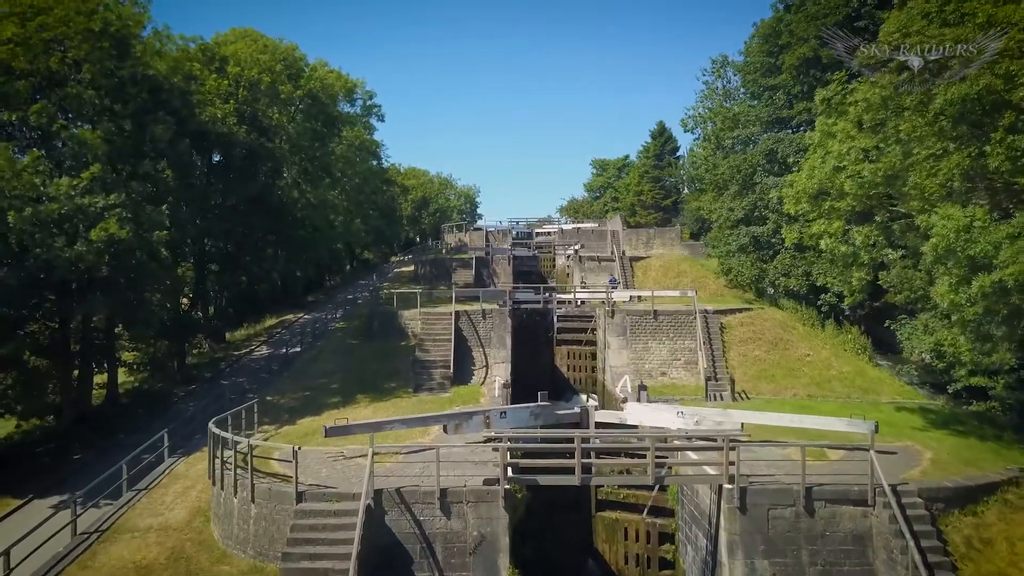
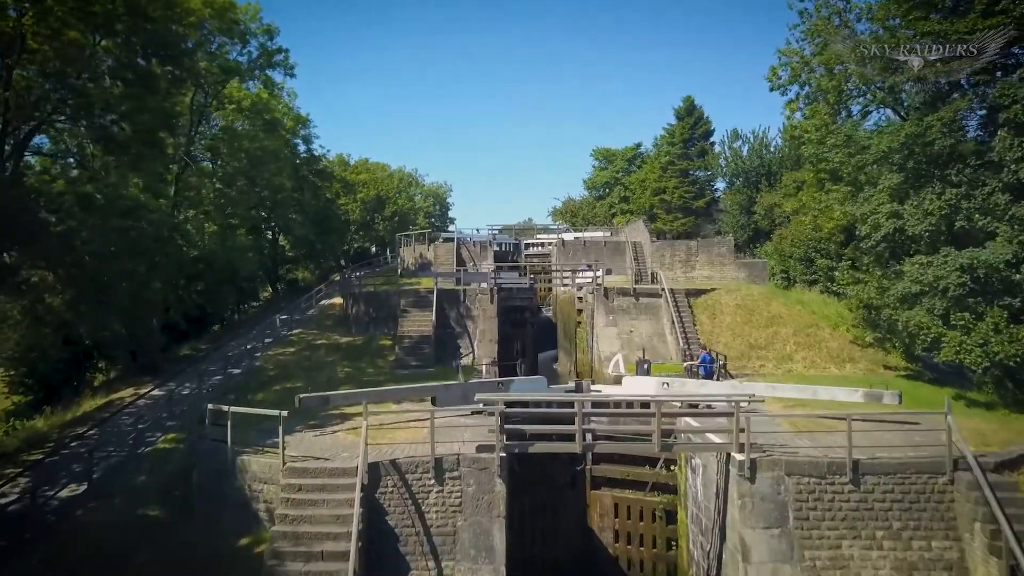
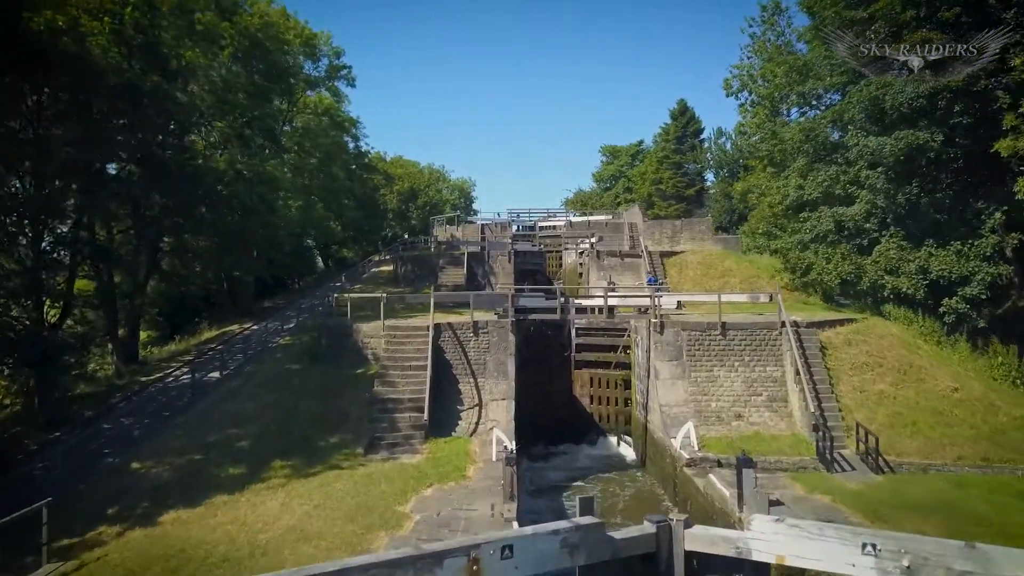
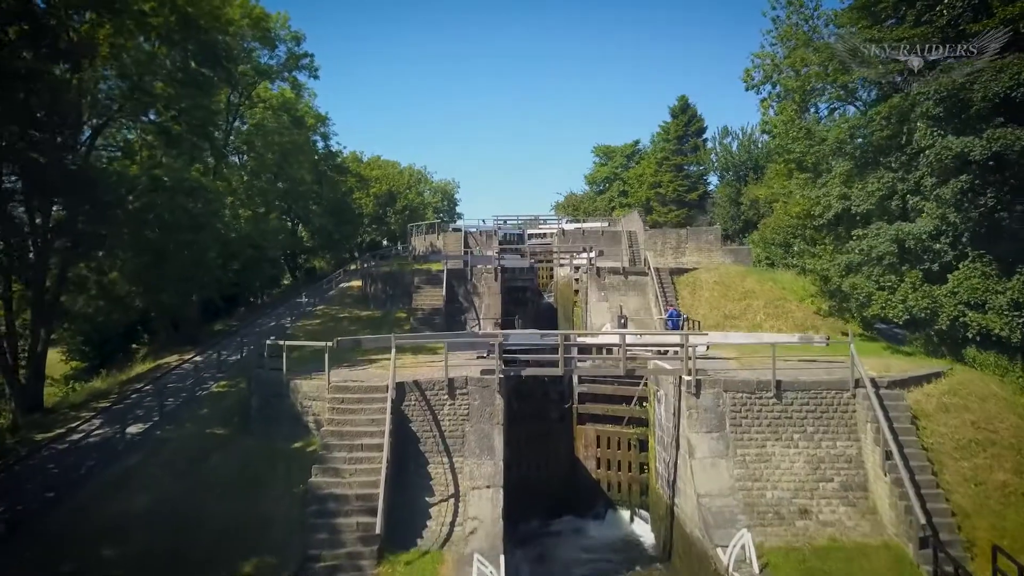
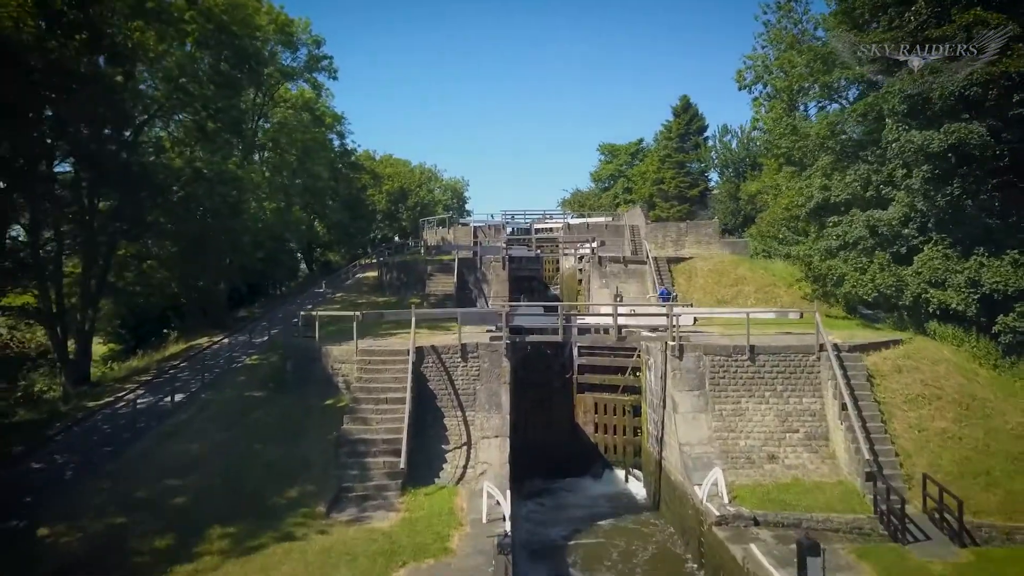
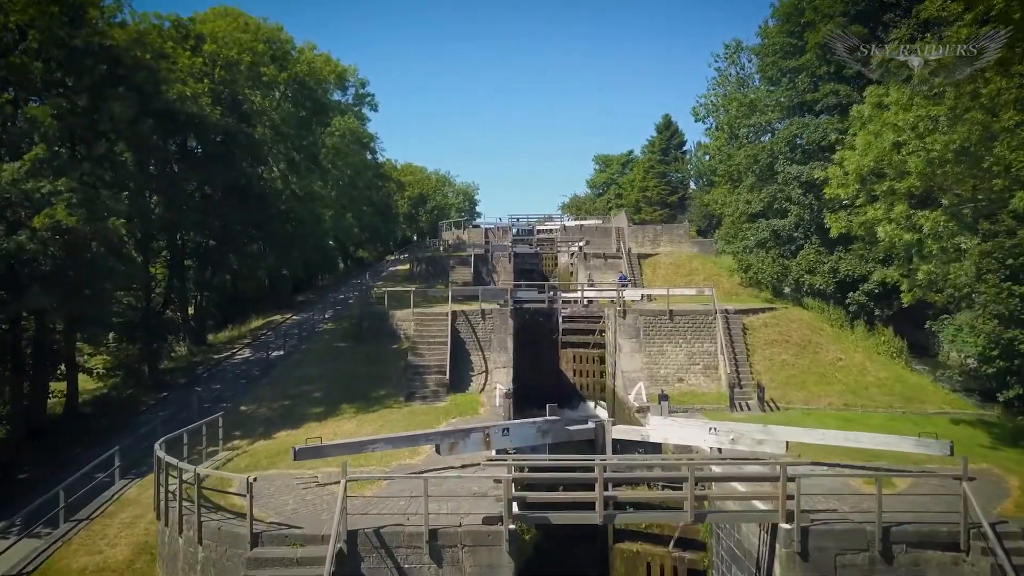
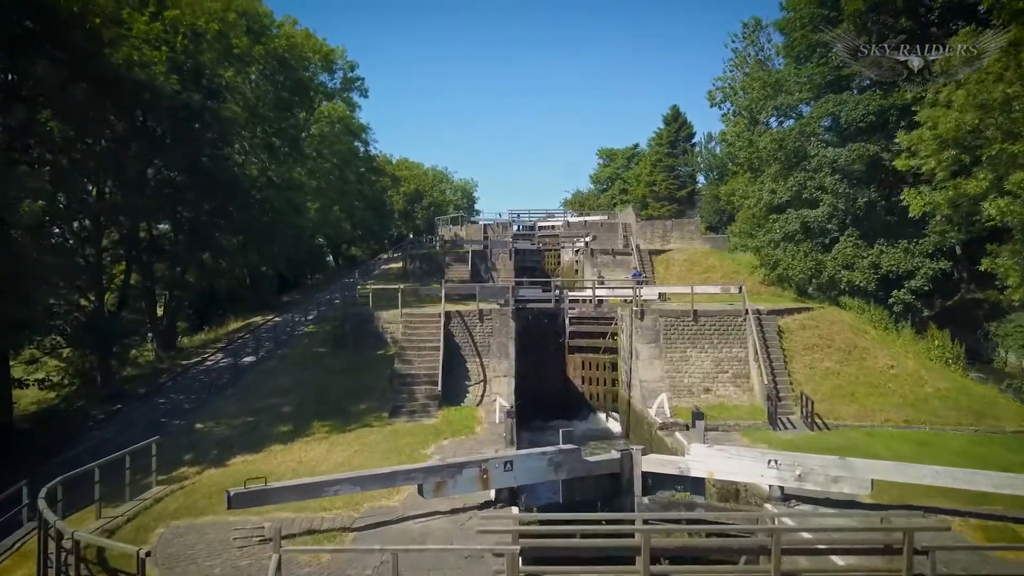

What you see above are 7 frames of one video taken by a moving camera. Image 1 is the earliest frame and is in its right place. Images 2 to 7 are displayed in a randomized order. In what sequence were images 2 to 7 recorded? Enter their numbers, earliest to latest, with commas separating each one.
6, 7, 3, 5, 4, 2
